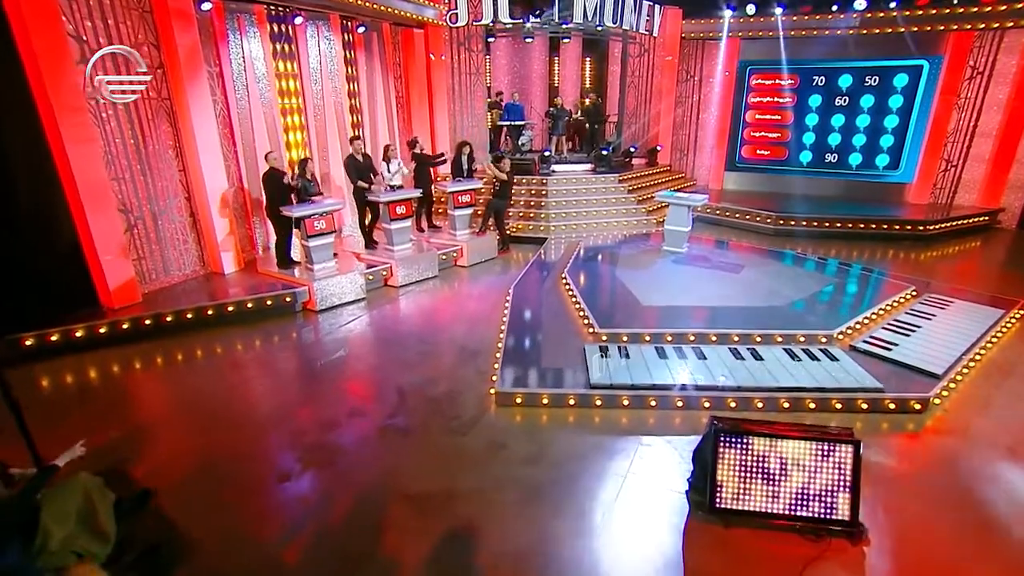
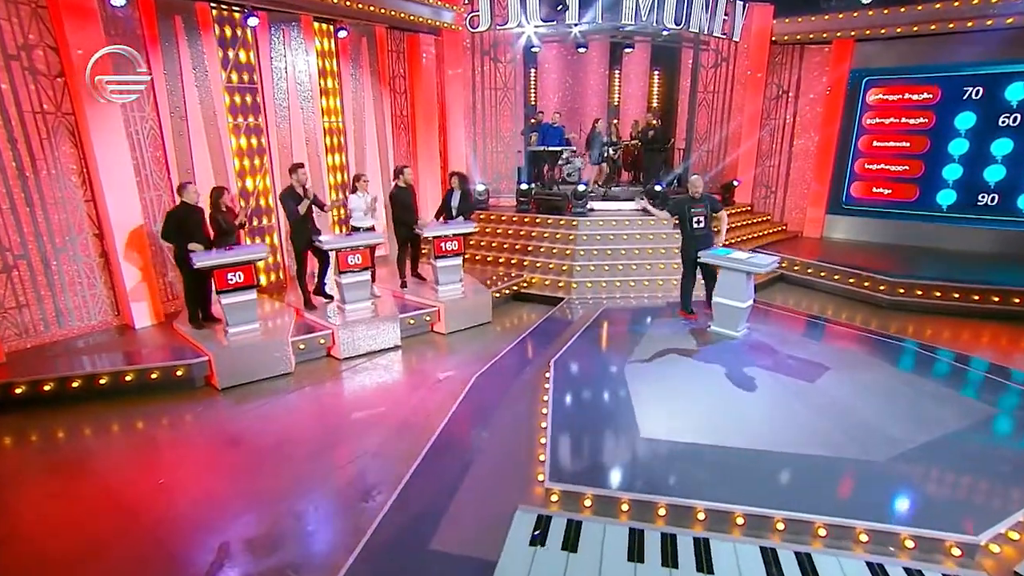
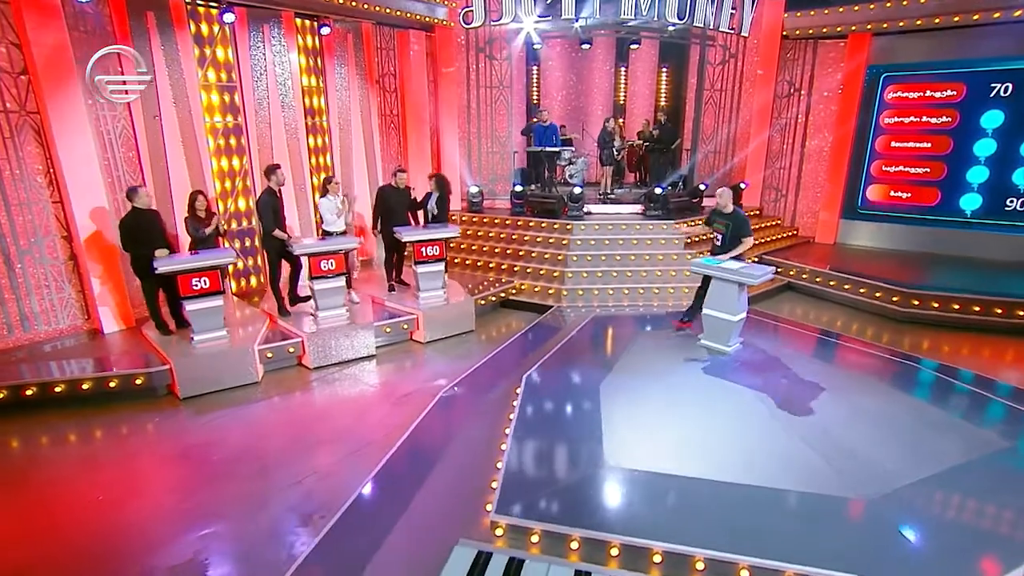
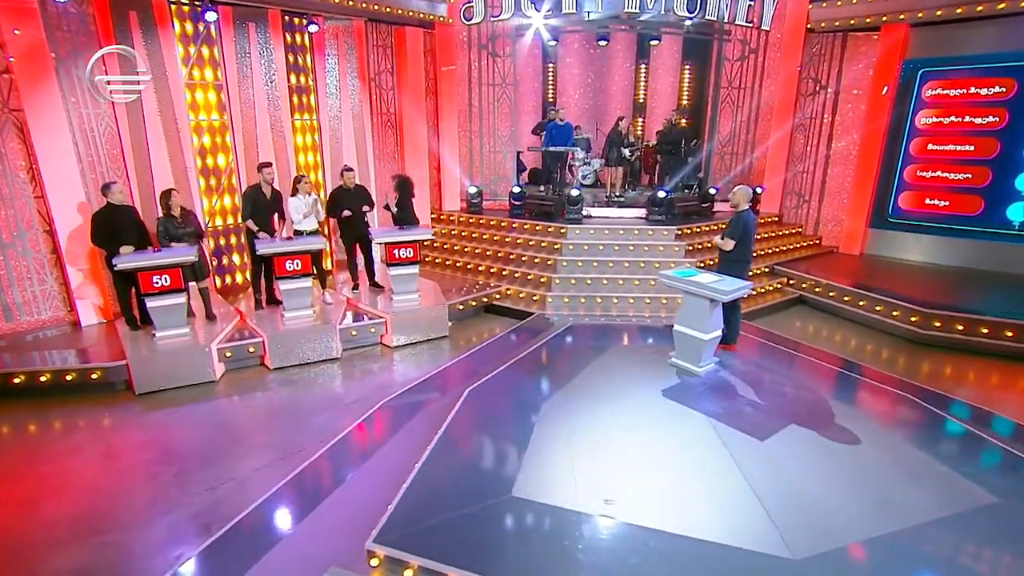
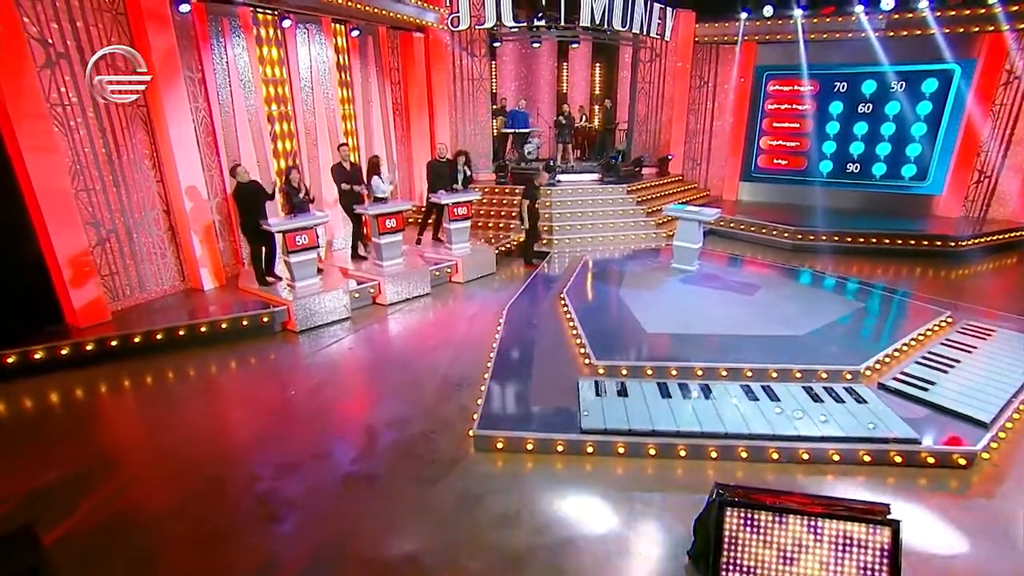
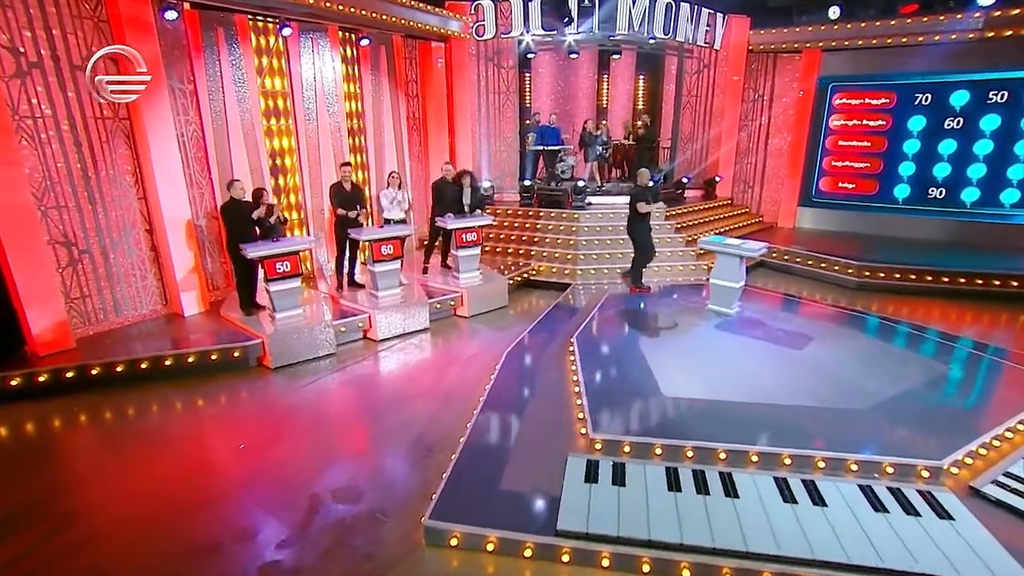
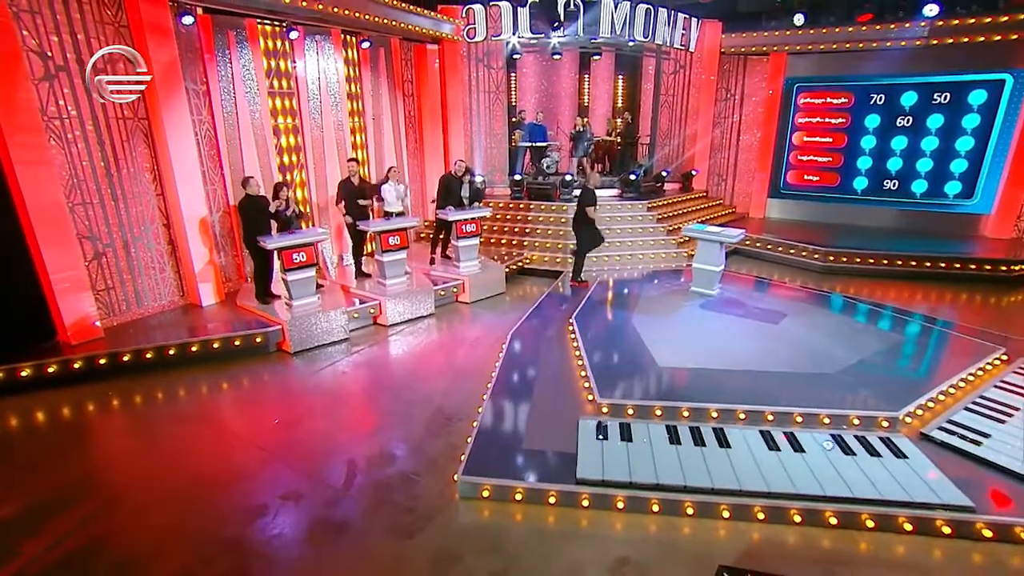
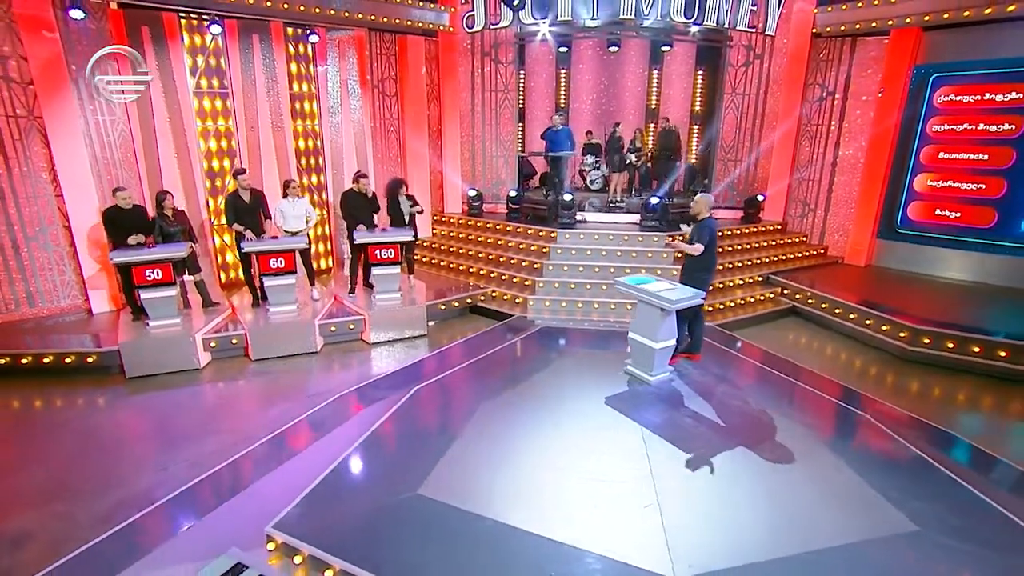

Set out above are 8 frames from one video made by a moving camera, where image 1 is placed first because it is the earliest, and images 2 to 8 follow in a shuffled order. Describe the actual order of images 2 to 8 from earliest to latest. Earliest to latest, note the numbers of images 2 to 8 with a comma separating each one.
5, 7, 6, 2, 3, 4, 8
